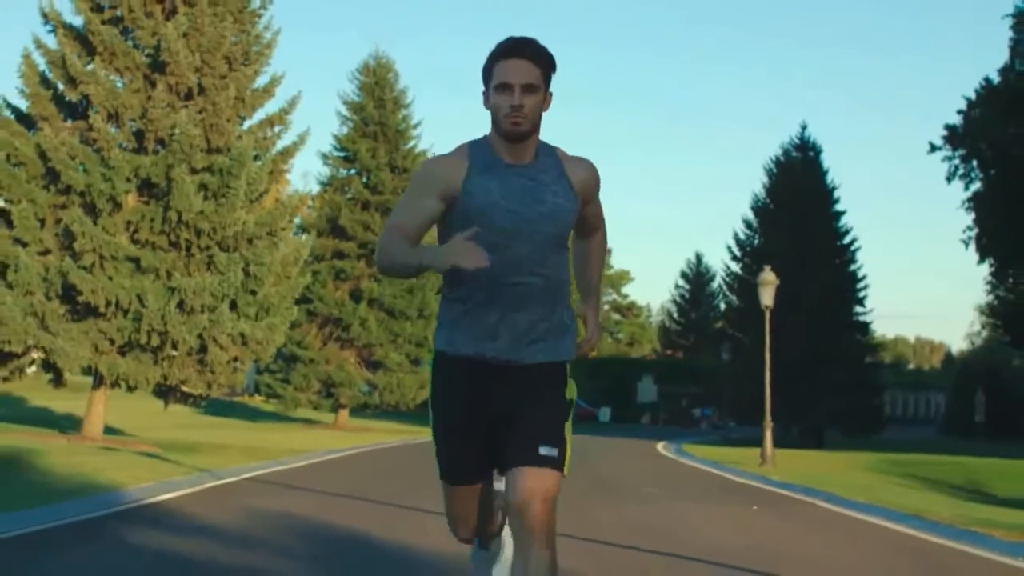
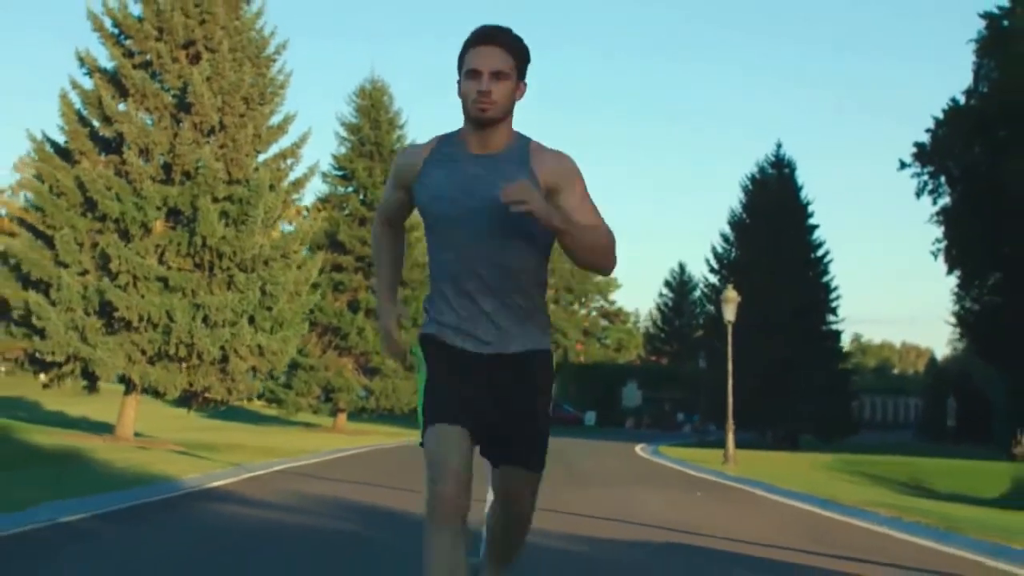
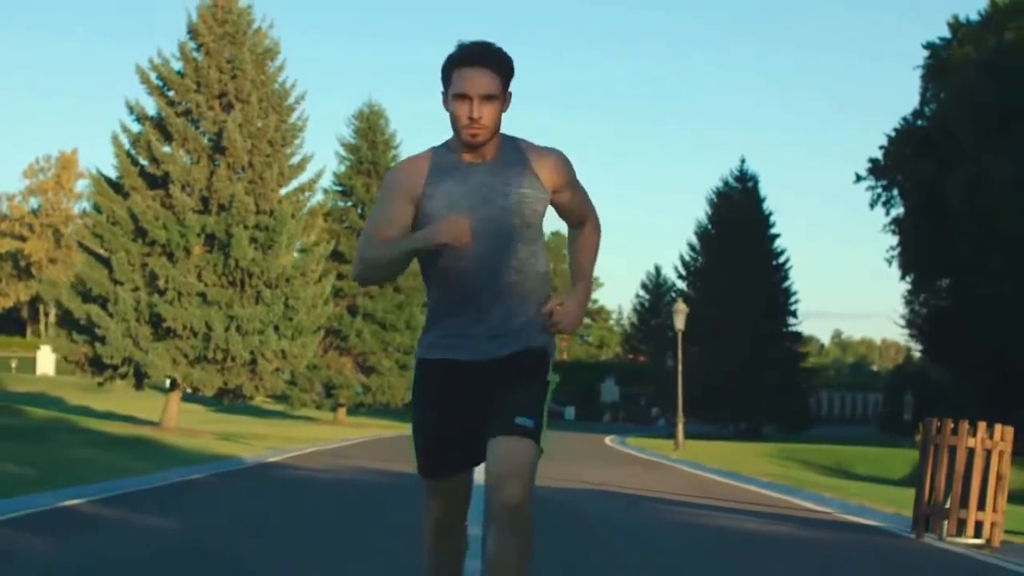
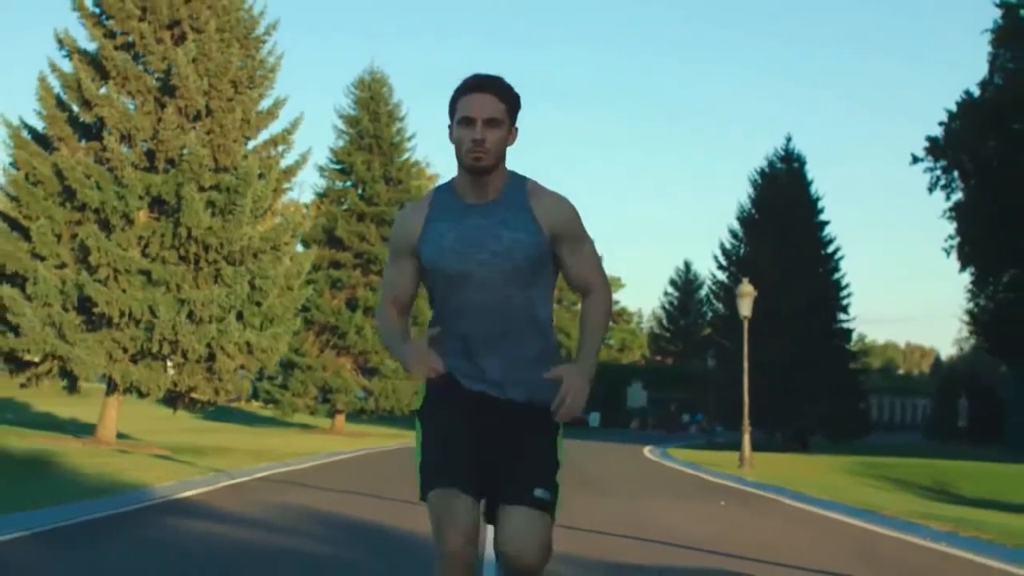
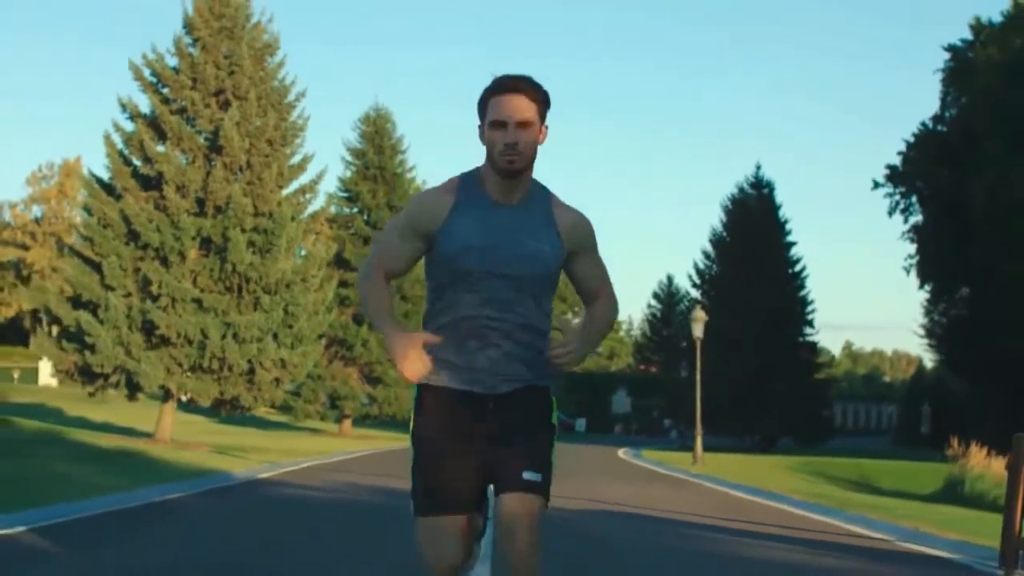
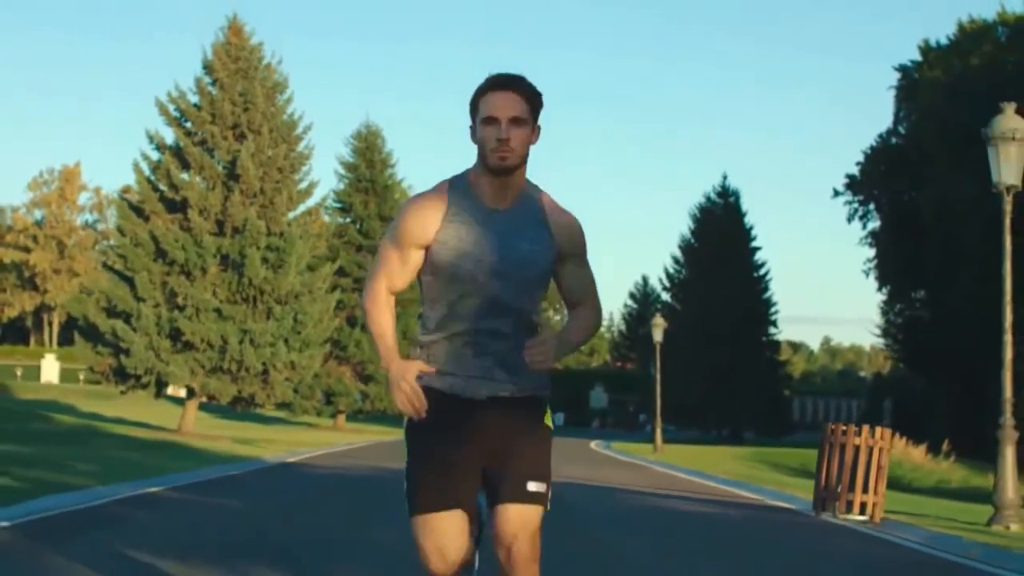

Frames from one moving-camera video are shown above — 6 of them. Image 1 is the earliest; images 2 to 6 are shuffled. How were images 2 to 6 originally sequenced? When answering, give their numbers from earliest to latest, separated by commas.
4, 2, 5, 3, 6
